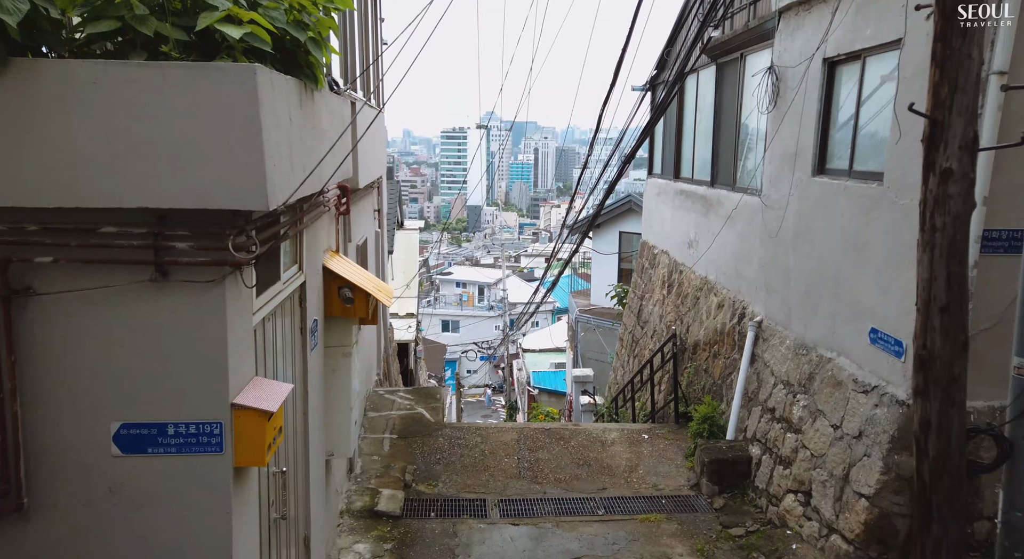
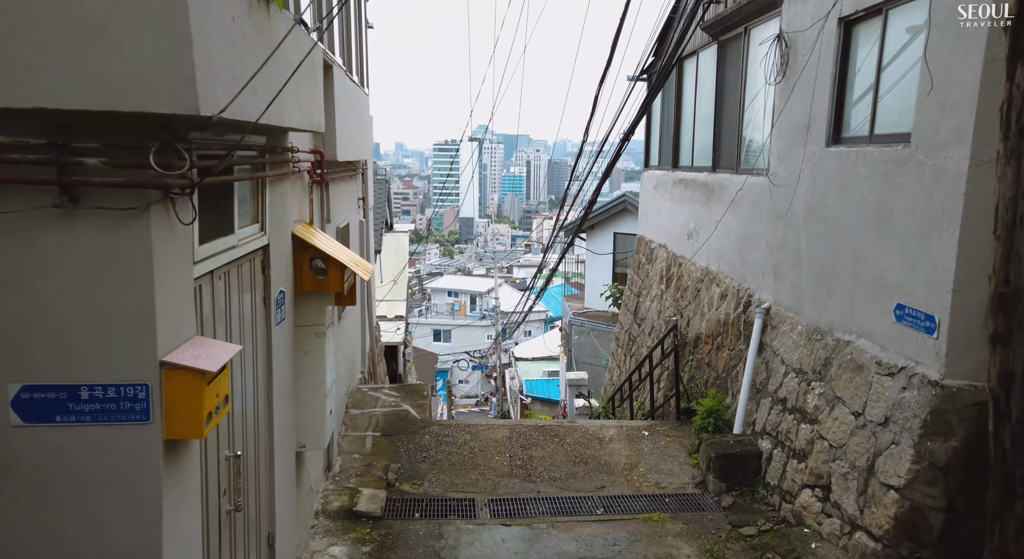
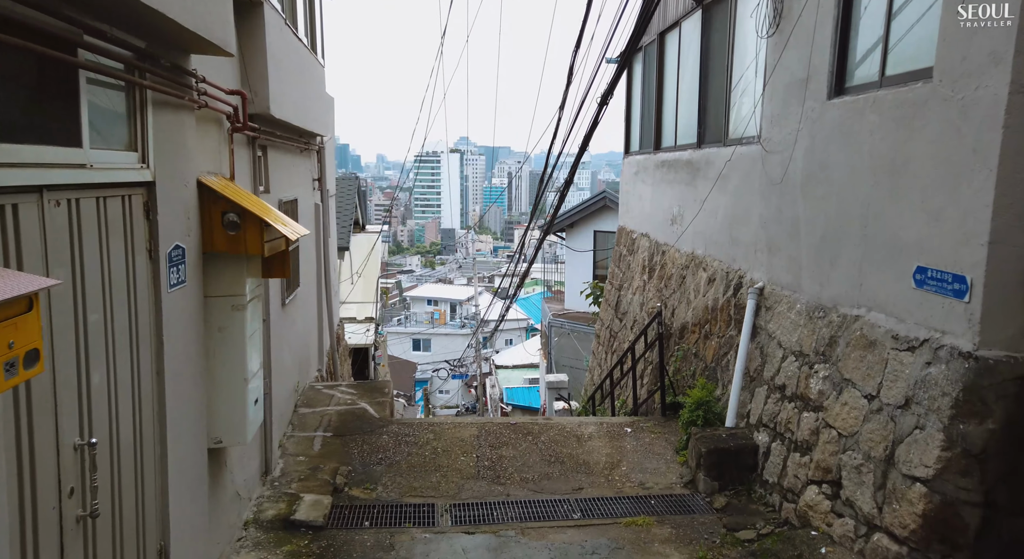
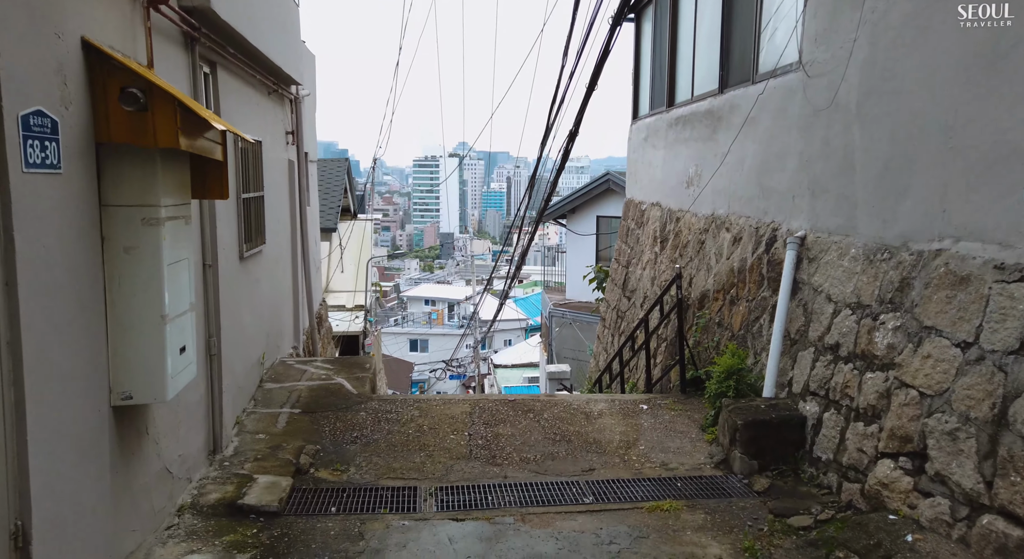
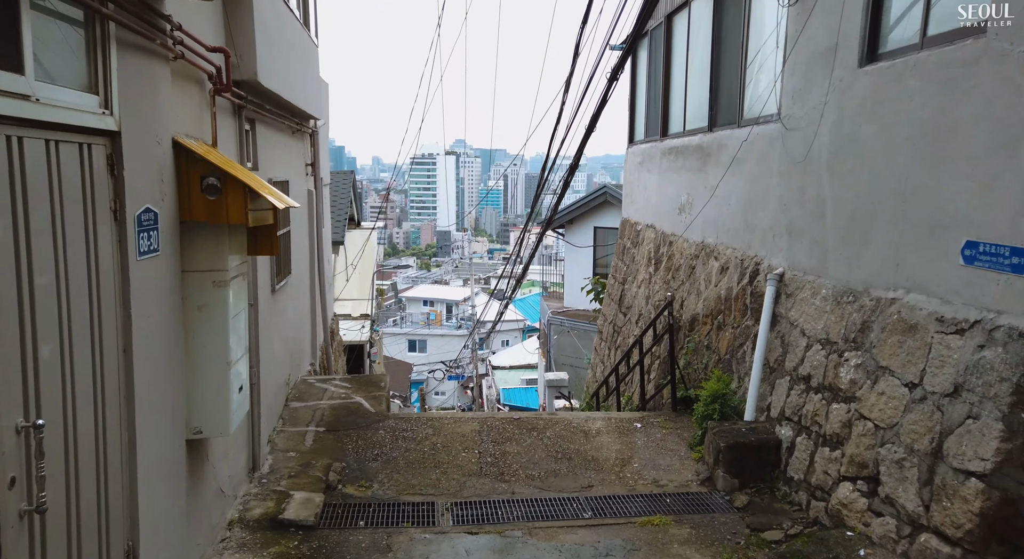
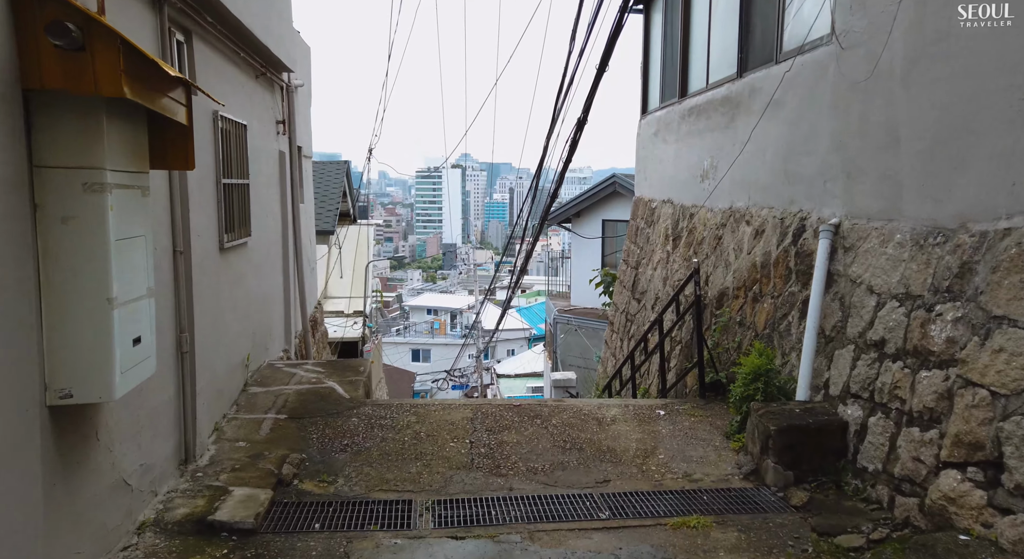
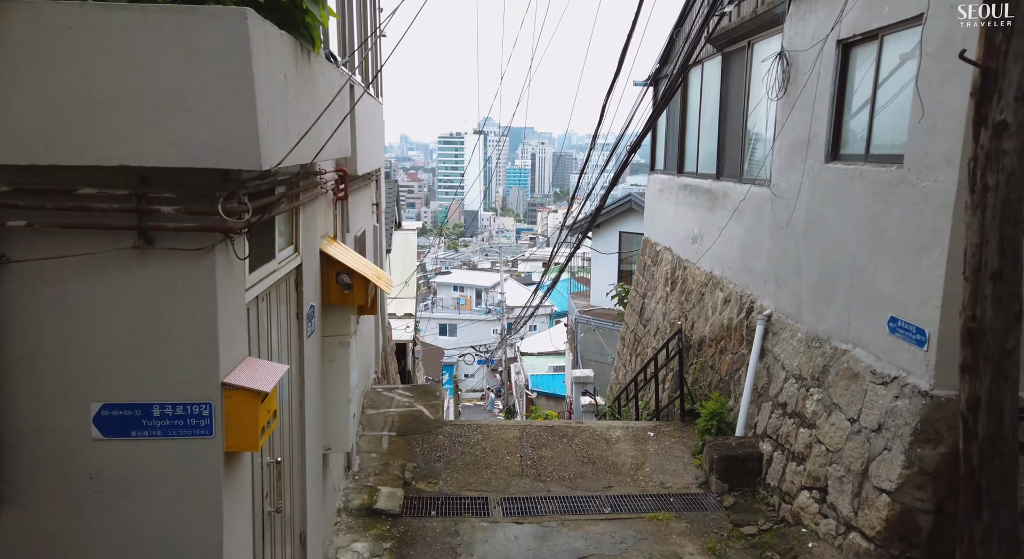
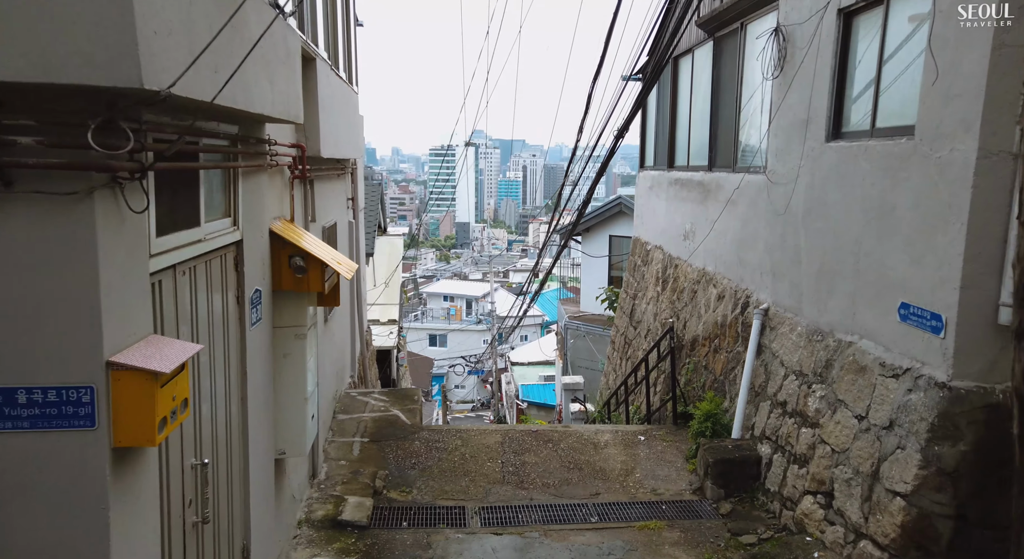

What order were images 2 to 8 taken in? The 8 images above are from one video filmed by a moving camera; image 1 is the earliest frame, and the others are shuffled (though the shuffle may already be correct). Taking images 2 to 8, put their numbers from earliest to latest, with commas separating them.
7, 2, 8, 3, 5, 4, 6
